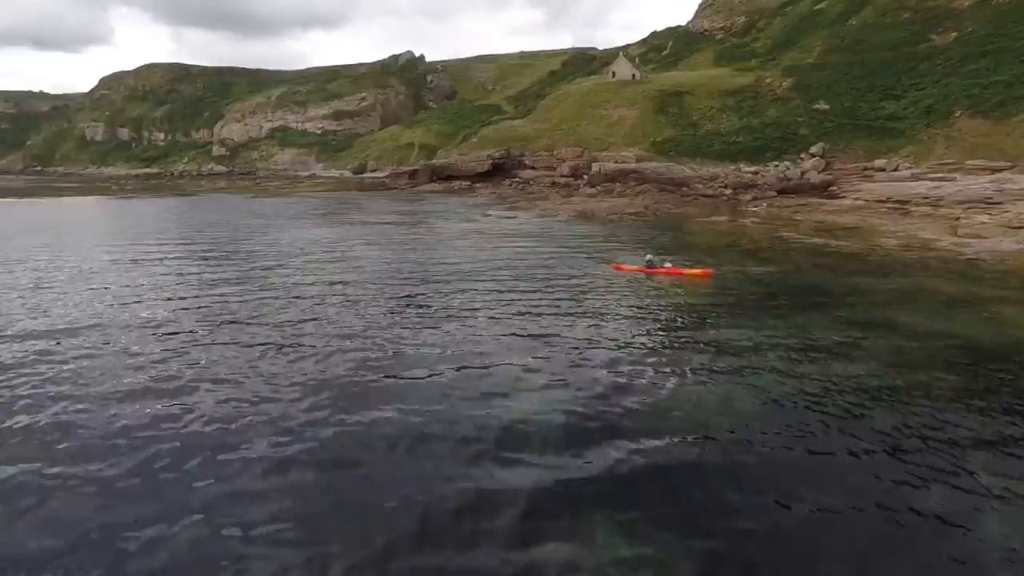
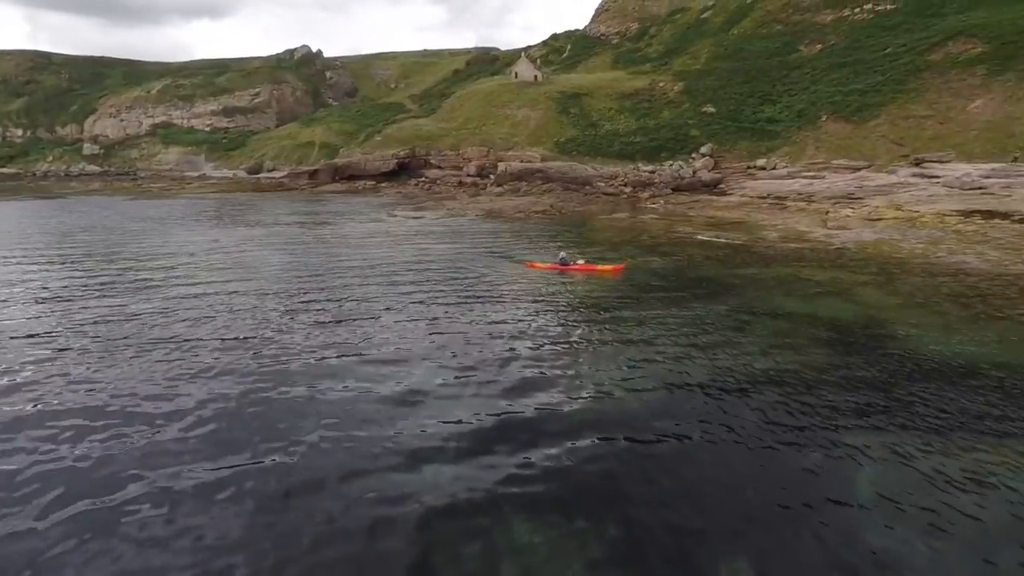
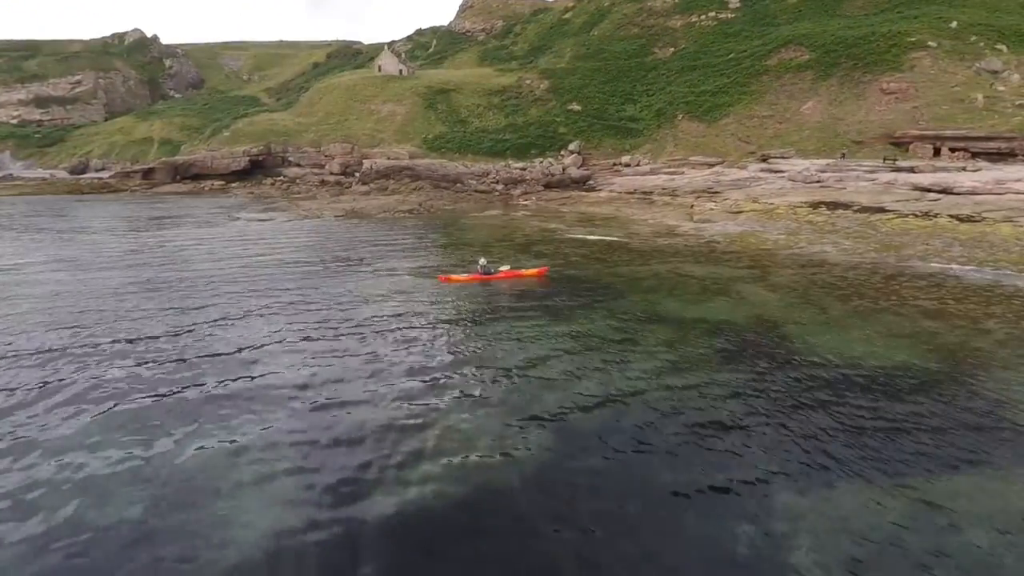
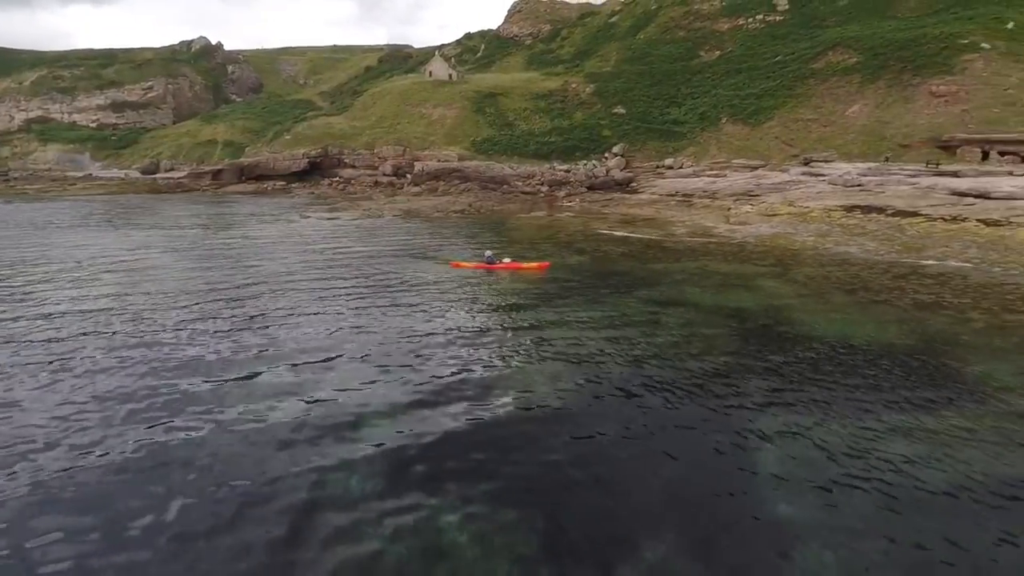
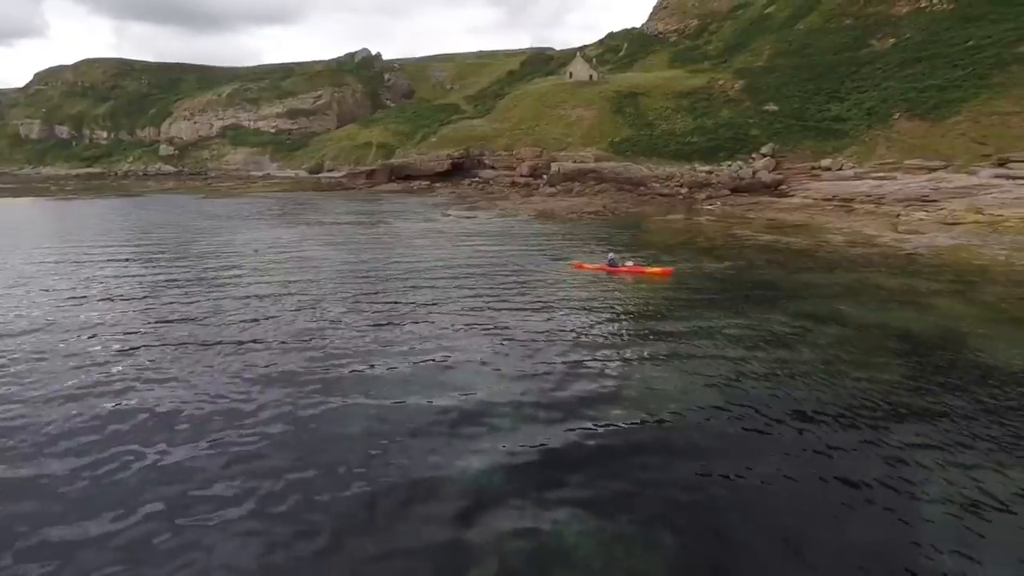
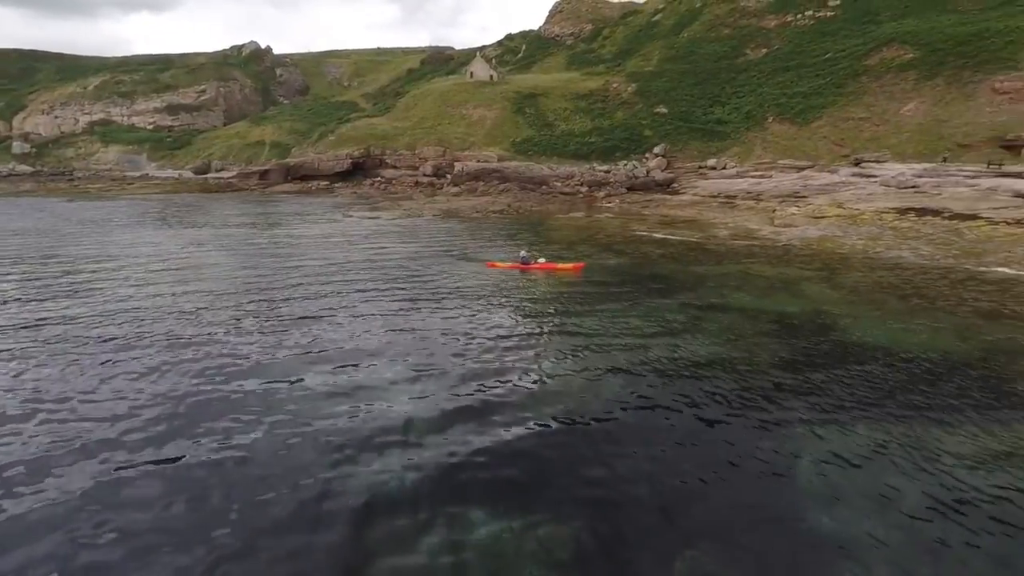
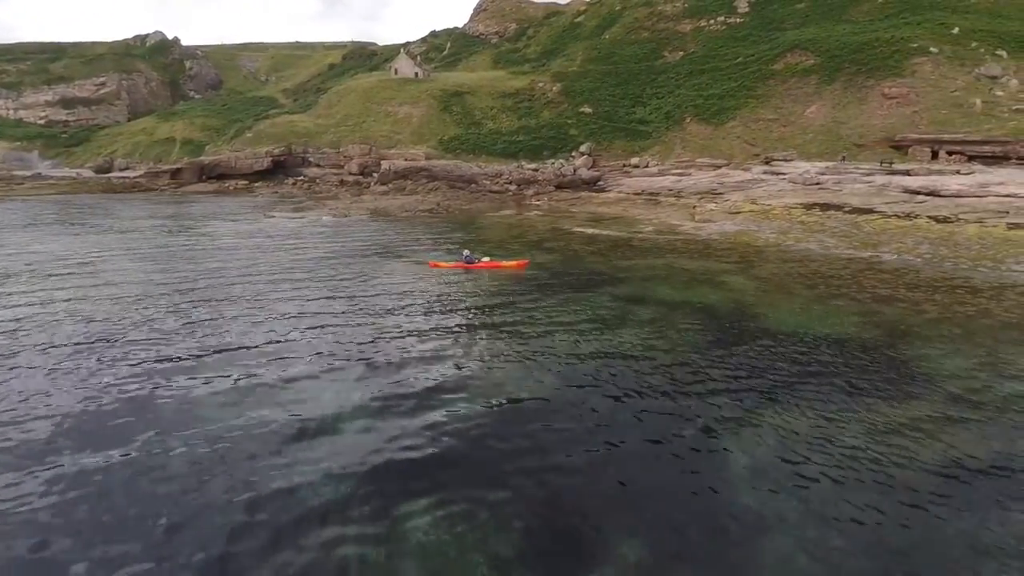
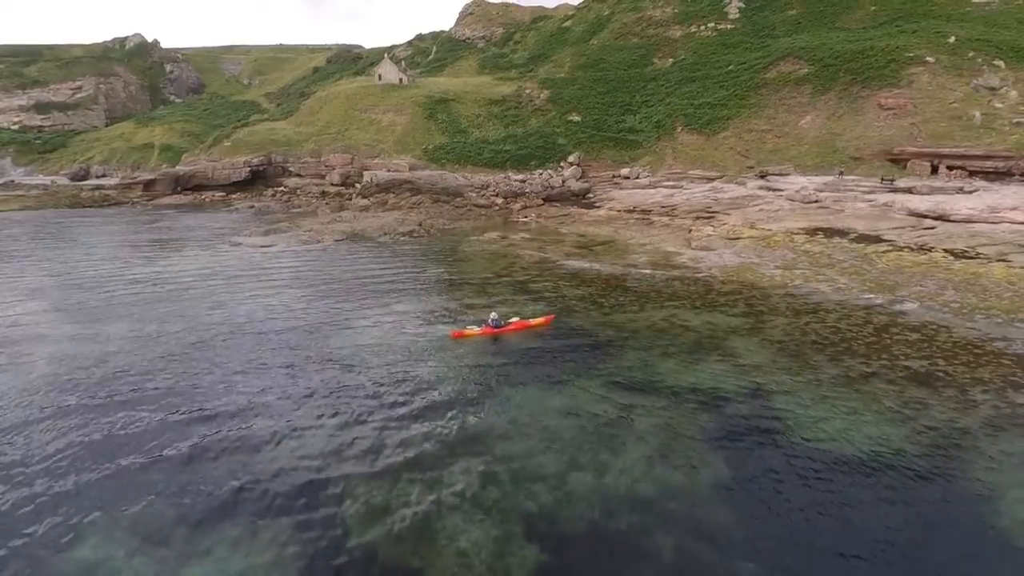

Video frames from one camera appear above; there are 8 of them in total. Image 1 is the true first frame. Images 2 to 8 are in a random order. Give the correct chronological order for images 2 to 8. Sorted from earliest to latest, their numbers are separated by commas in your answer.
5, 2, 6, 4, 7, 3, 8
